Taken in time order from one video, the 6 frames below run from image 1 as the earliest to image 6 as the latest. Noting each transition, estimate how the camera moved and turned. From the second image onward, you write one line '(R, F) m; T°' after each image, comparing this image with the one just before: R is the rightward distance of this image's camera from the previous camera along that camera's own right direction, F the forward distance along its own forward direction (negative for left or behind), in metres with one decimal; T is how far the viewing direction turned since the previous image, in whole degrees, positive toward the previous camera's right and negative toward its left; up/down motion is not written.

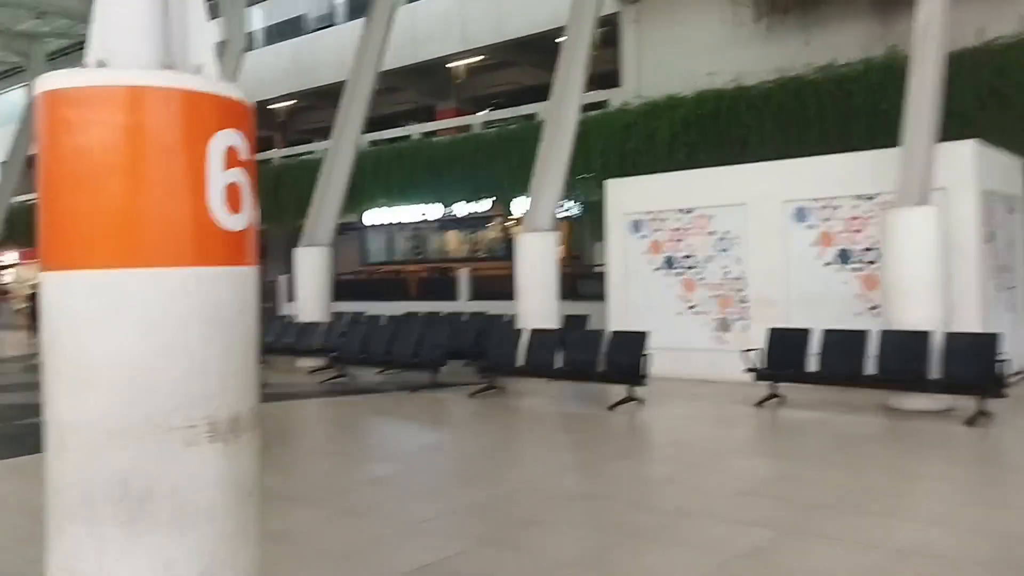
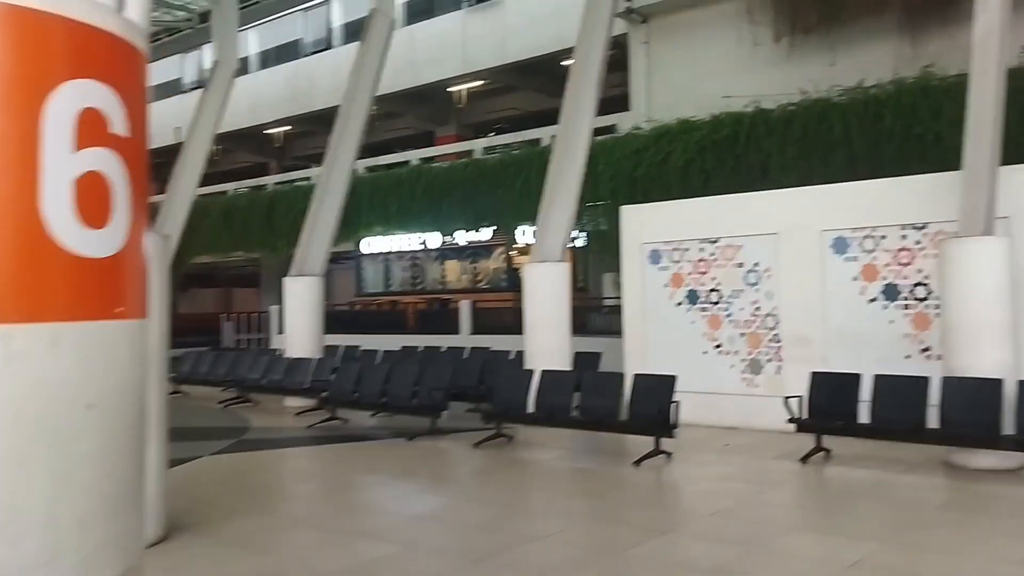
(-0.1, +0.8) m; 0°
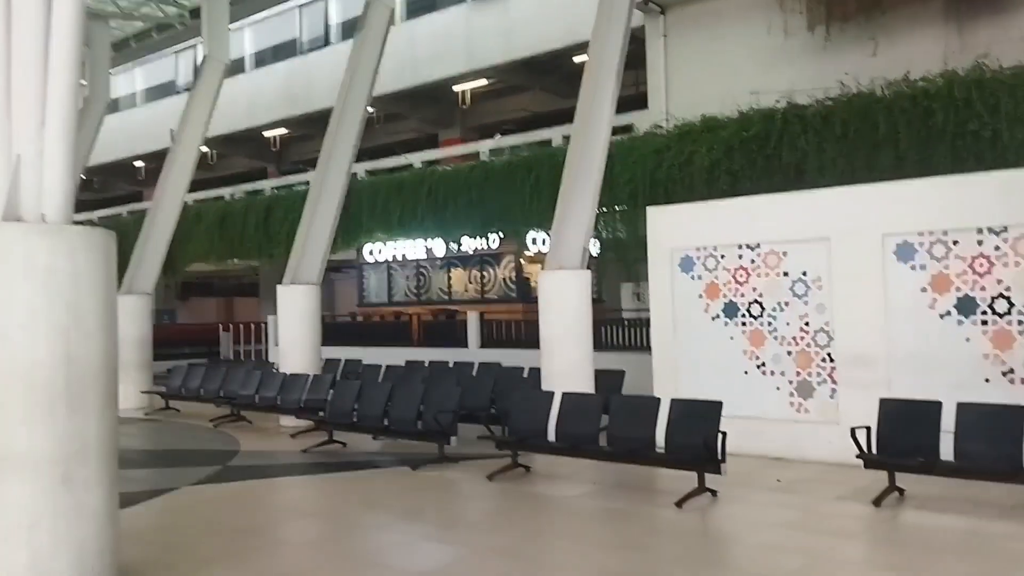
(-0.2, +0.9) m; 0°
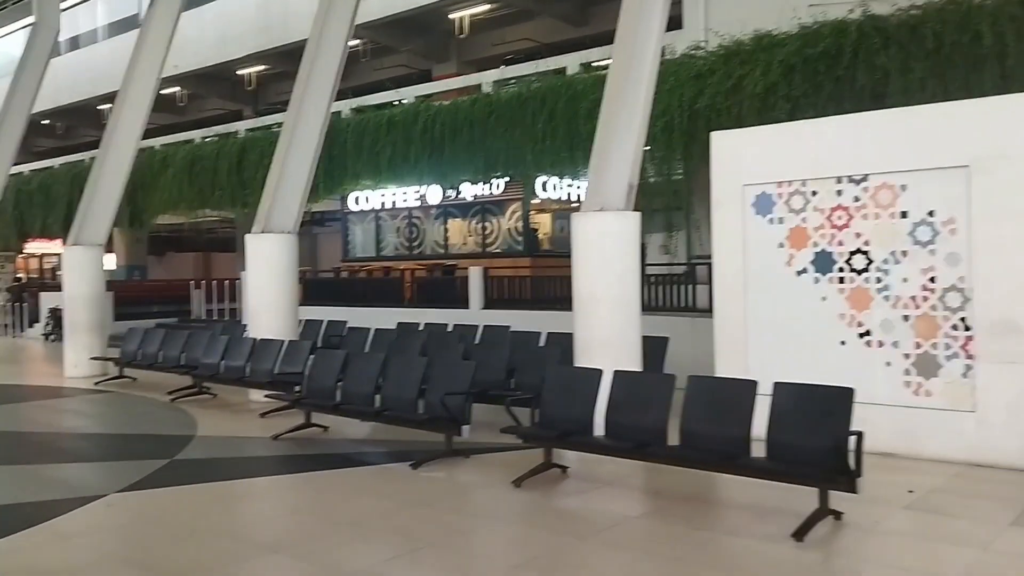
(-0.4, +1.8) m; +1°
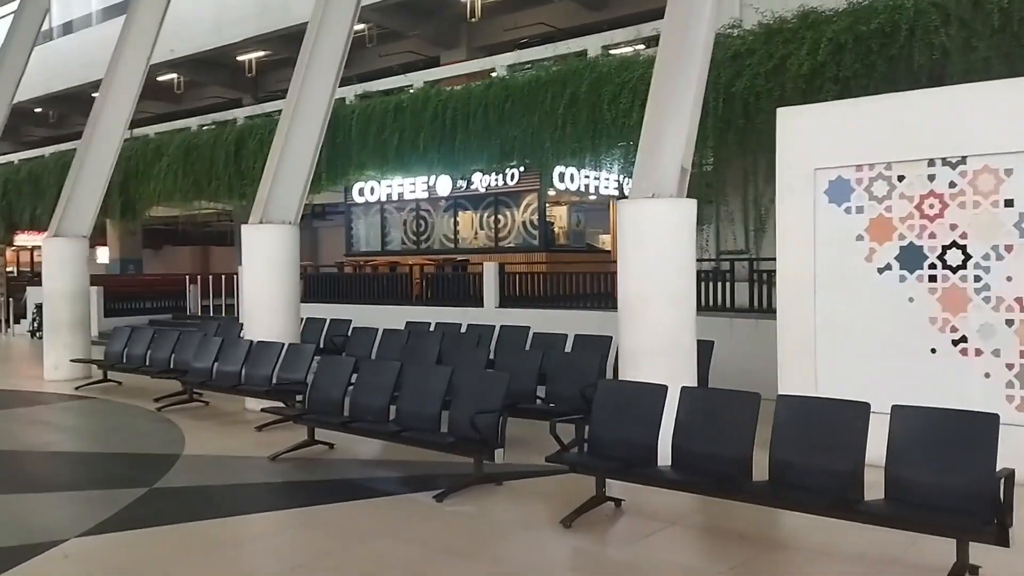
(-0.3, +0.8) m; 0°
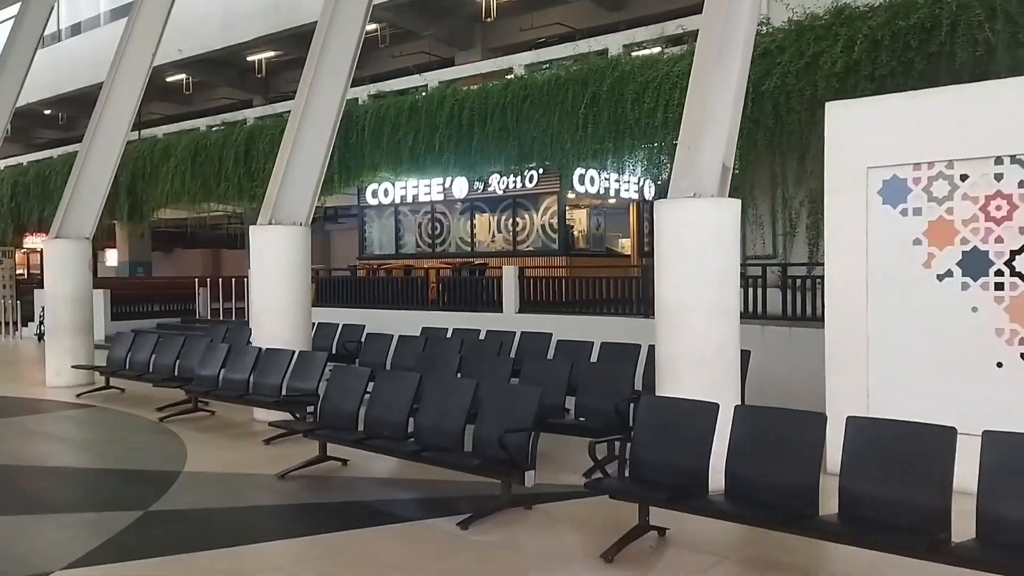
(-0.1, +0.4) m; -1°
